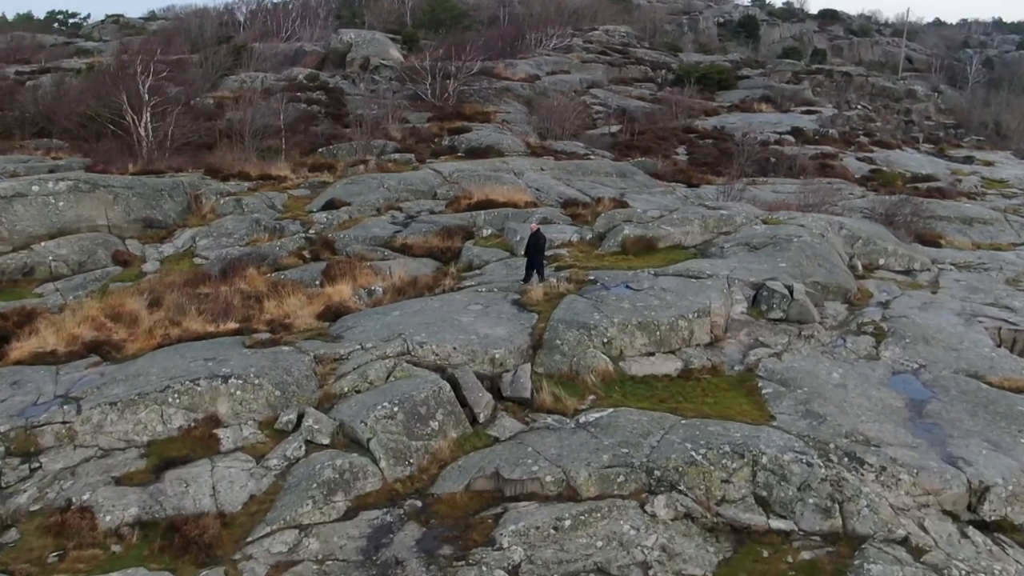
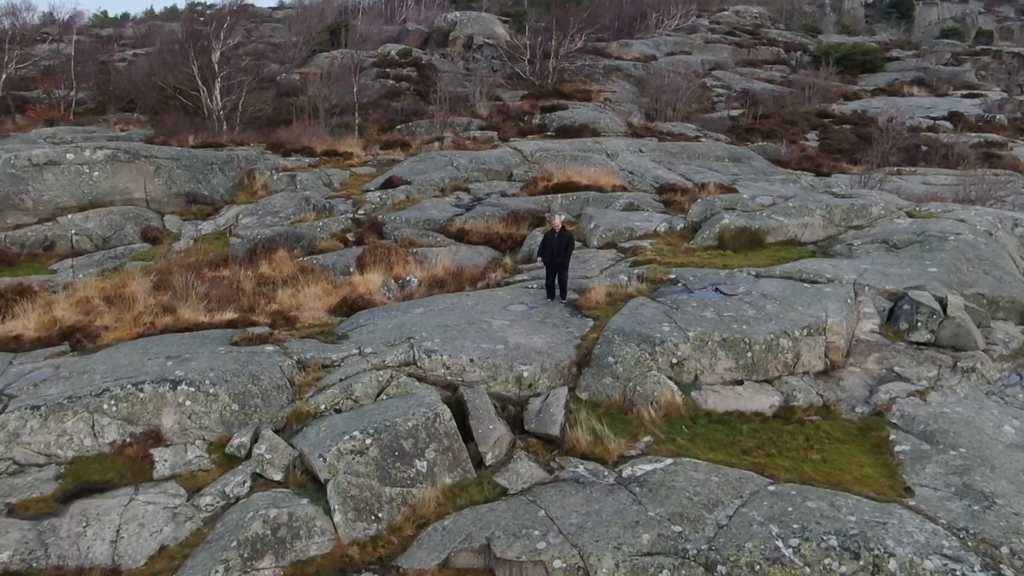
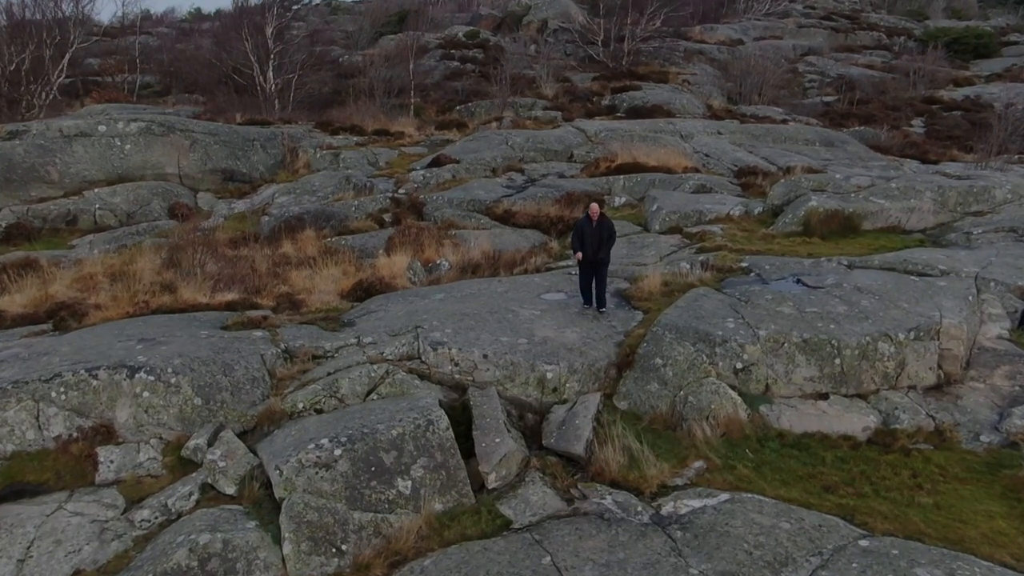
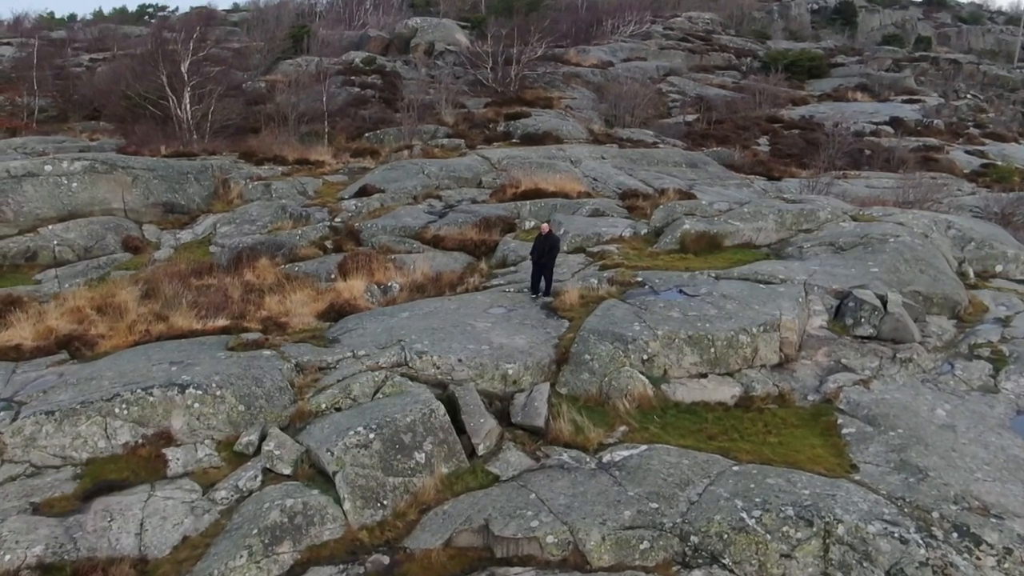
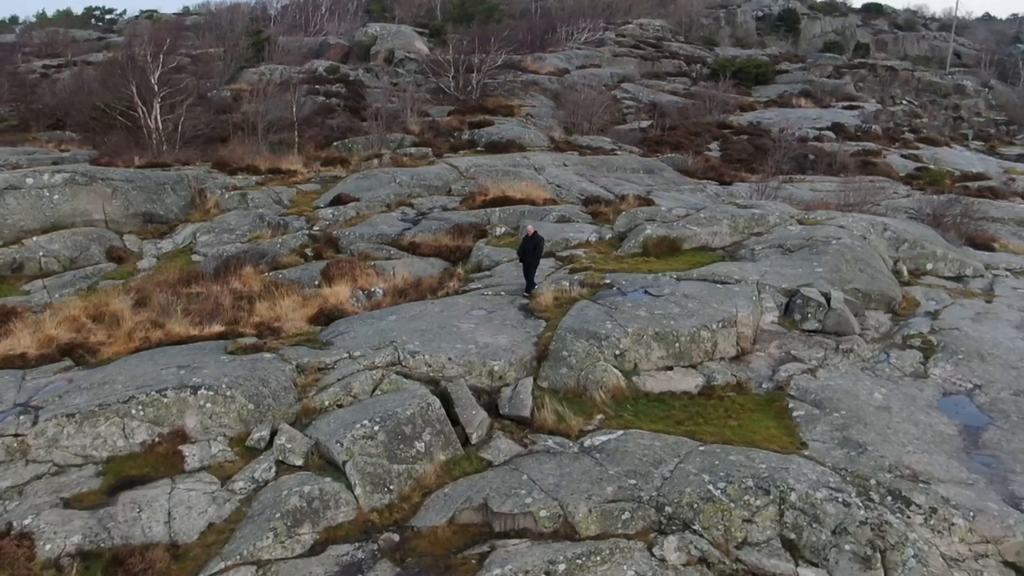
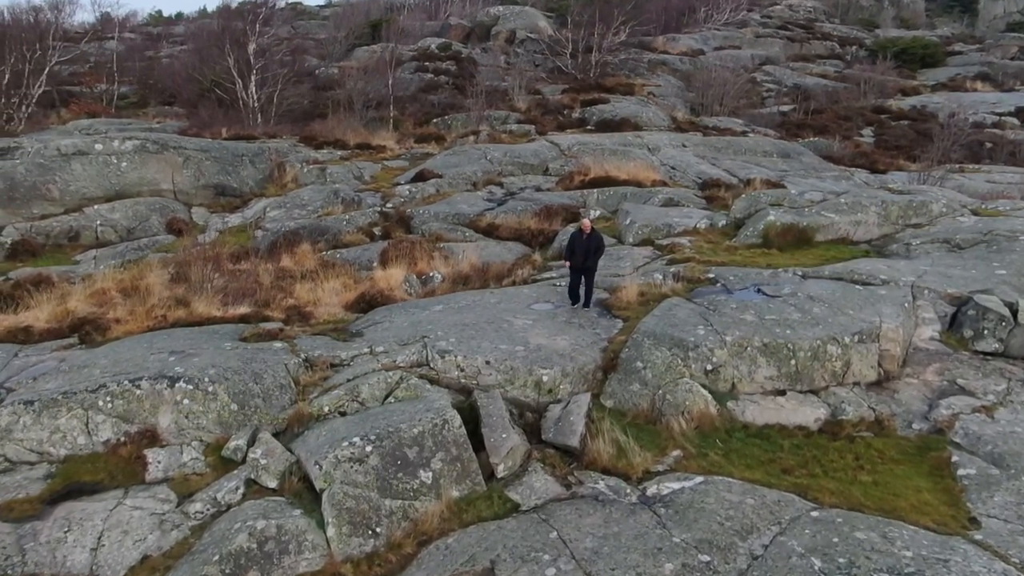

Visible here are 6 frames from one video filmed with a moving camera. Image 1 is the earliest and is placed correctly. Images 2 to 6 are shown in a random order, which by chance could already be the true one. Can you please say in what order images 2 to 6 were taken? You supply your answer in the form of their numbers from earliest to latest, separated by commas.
5, 4, 2, 6, 3
